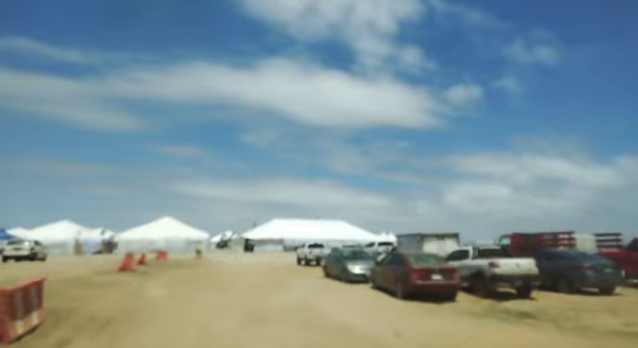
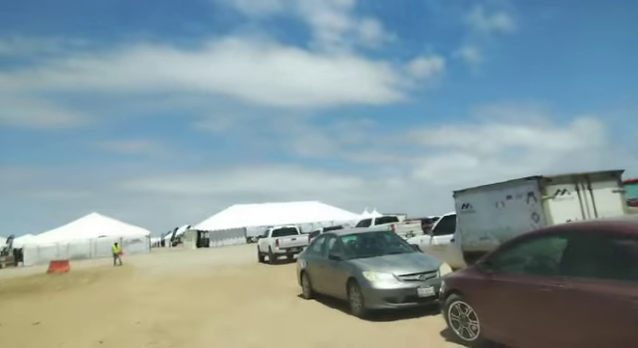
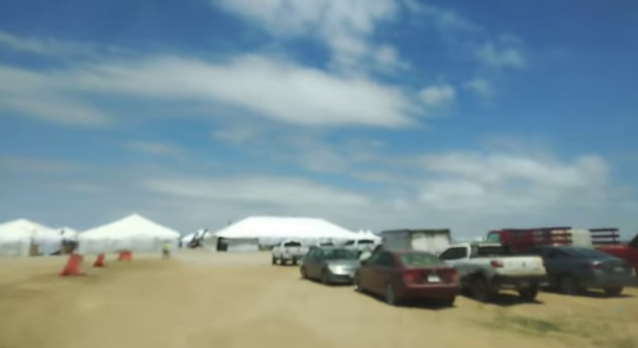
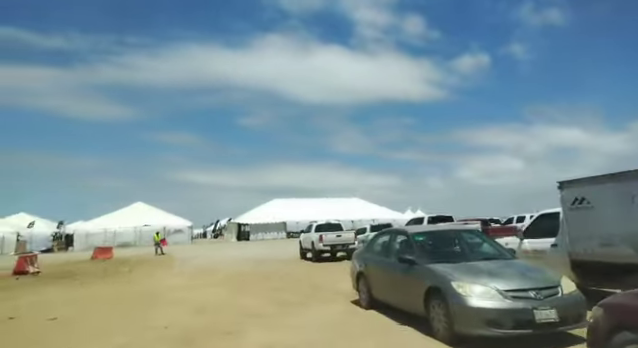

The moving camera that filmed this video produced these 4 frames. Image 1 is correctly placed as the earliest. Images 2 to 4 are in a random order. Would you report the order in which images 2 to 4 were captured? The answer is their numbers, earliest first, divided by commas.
3, 2, 4
